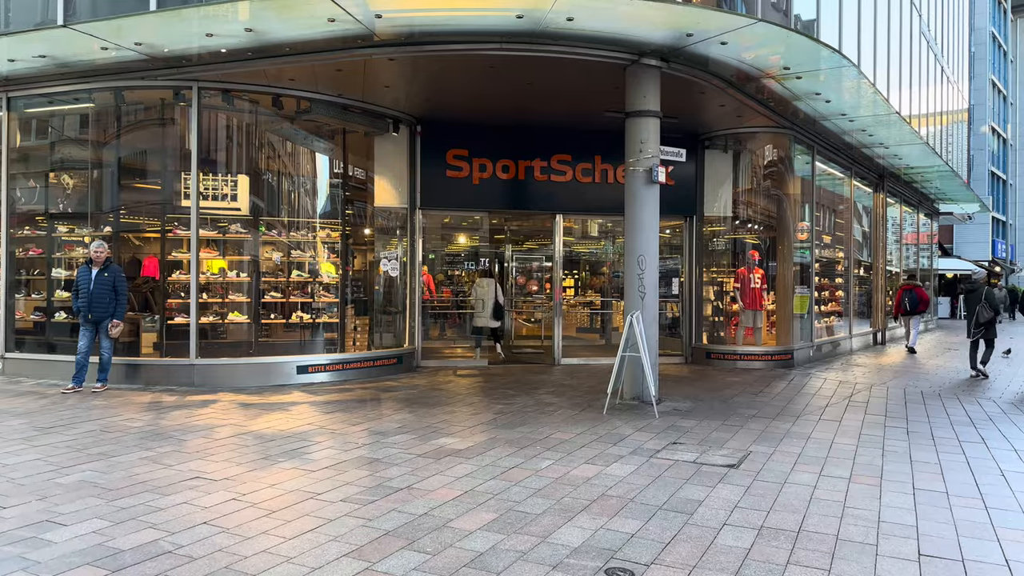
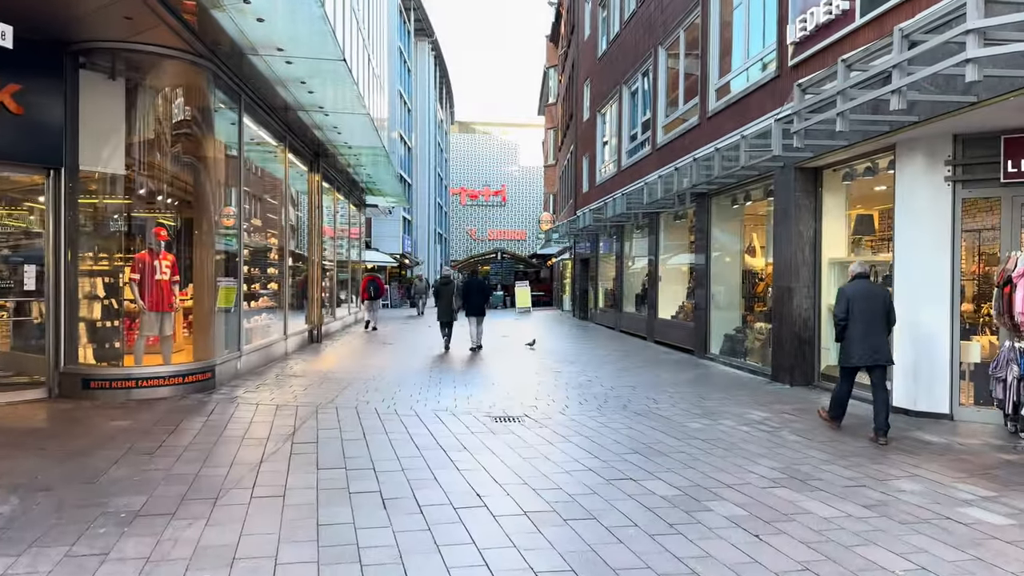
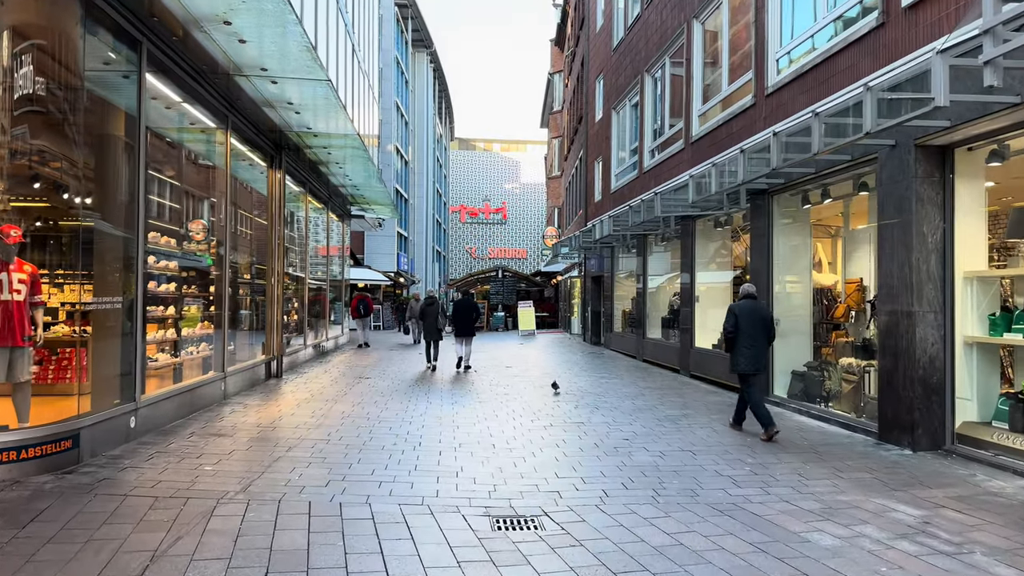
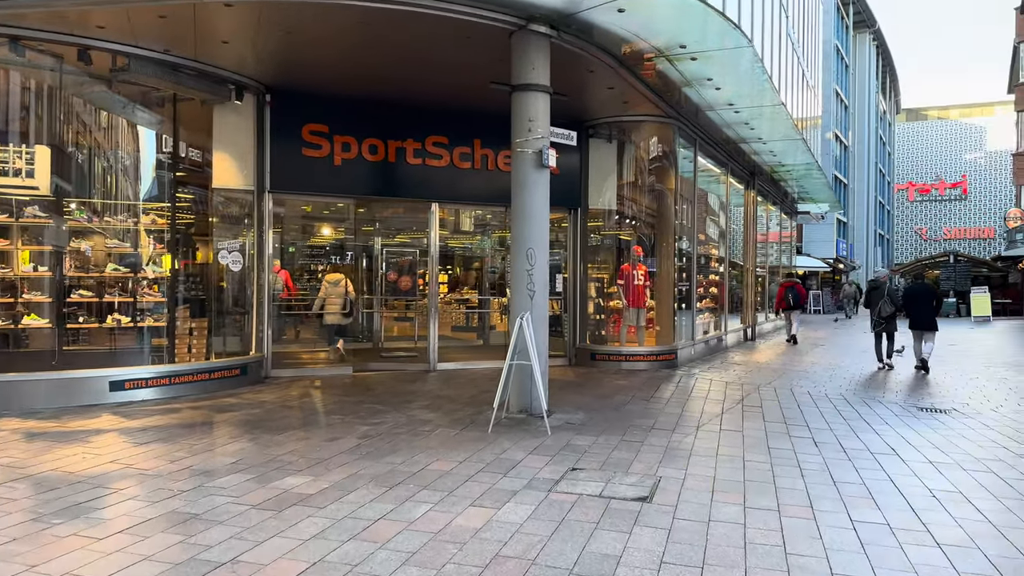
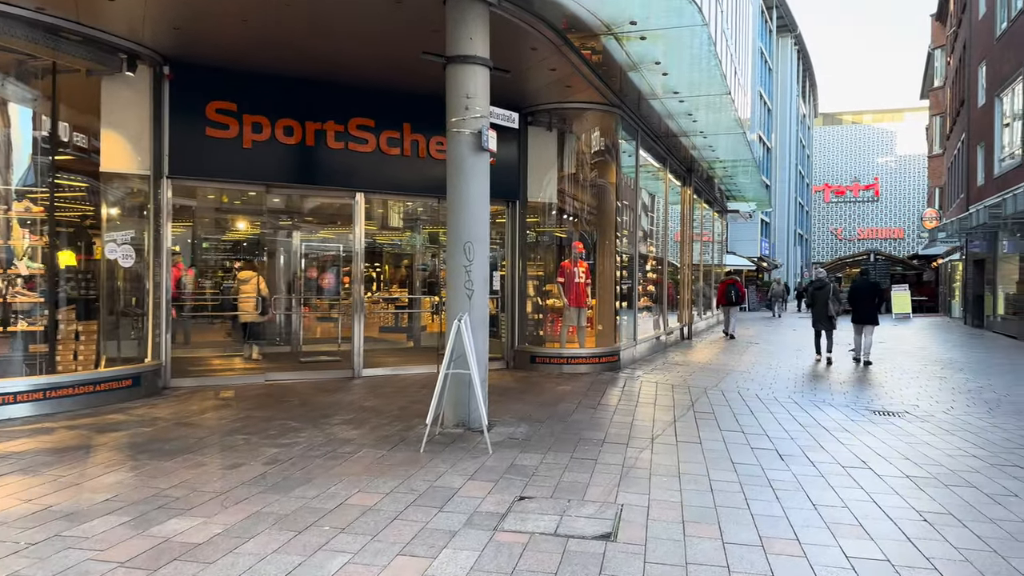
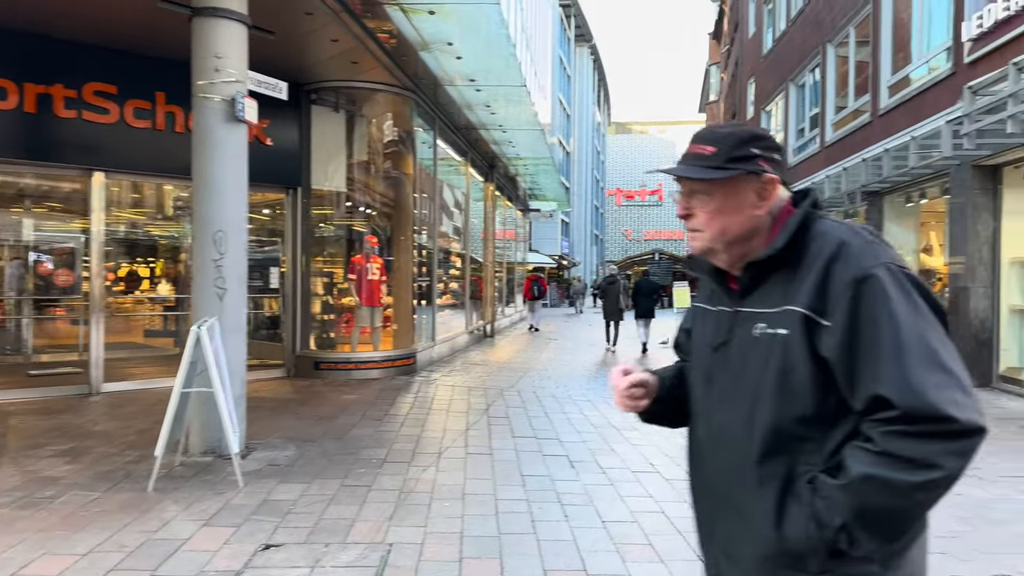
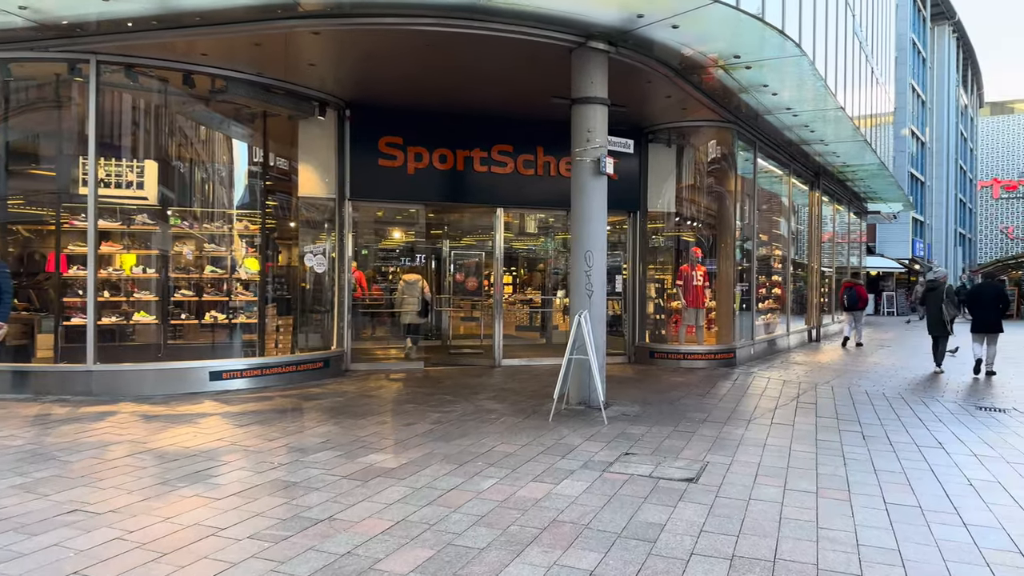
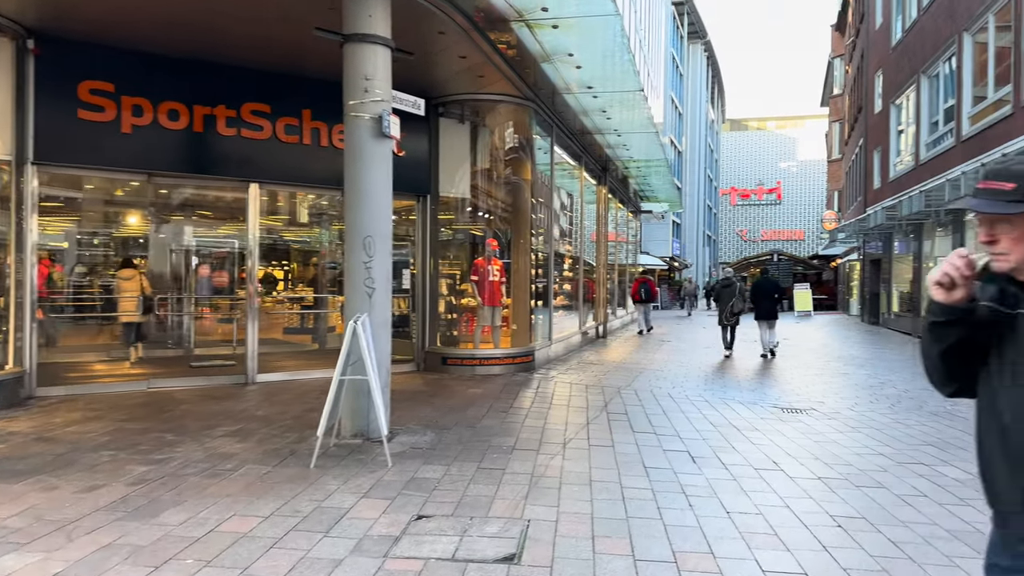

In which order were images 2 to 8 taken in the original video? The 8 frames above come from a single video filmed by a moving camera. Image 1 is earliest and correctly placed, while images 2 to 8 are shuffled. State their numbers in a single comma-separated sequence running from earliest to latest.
7, 4, 5, 8, 6, 2, 3
